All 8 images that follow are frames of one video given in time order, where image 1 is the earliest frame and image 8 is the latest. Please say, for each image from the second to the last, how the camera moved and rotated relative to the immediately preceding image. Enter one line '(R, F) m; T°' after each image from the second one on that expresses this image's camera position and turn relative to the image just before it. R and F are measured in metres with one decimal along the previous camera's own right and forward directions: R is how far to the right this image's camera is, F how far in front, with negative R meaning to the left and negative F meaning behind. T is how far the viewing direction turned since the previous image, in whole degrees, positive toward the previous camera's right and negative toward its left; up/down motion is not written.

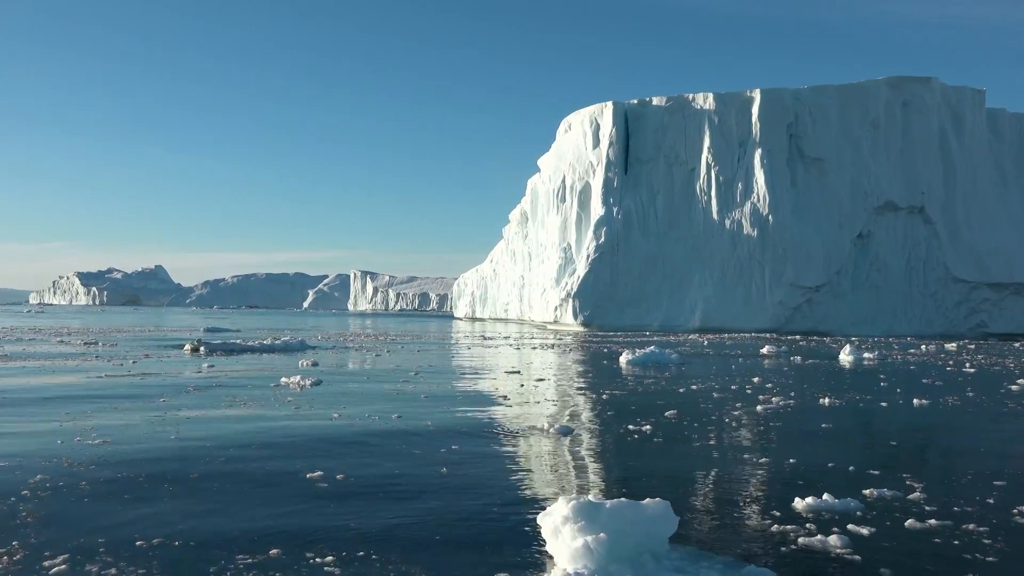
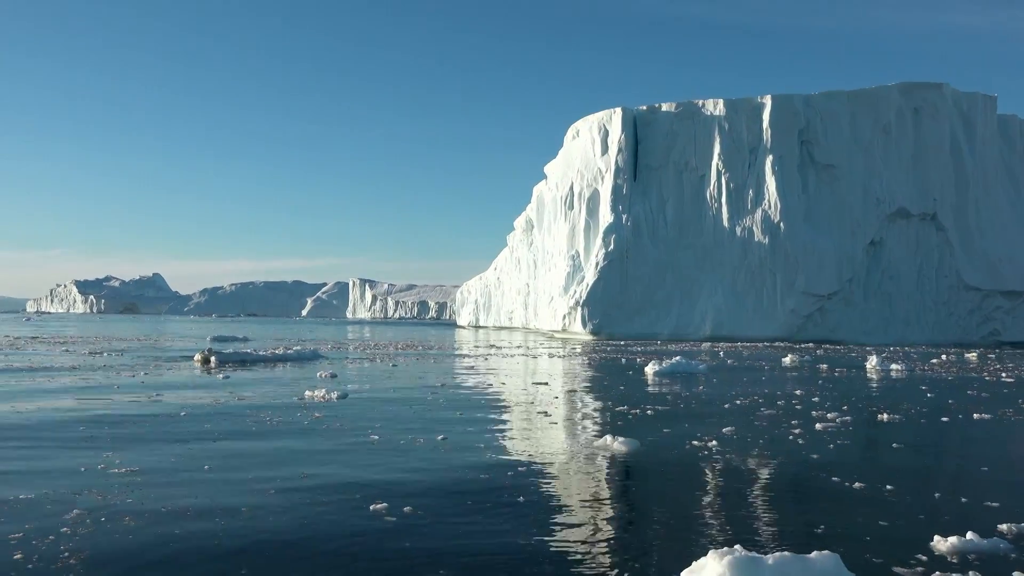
(-0.6, +0.6) m; 0°
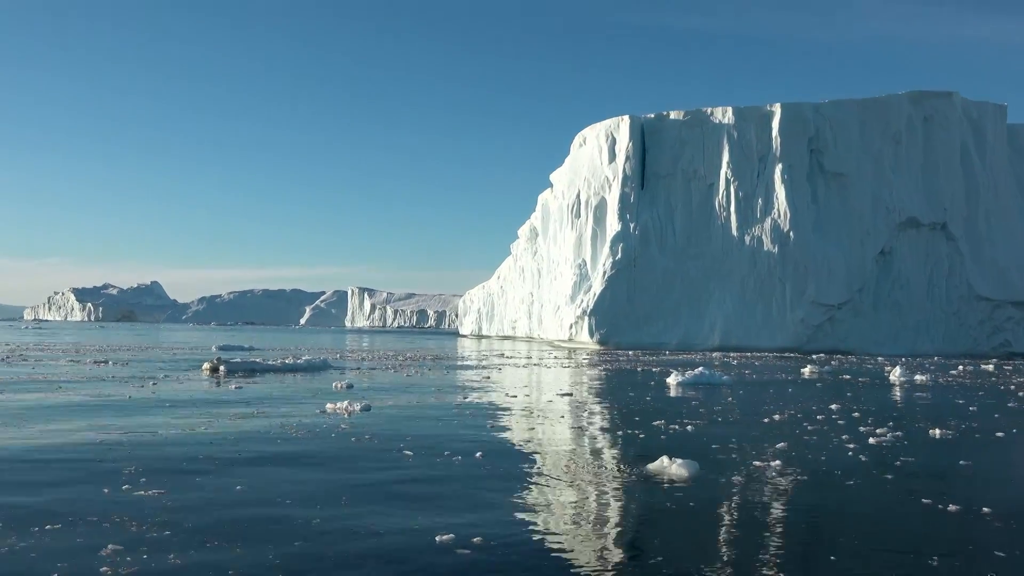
(-0.5, +0.5) m; 0°
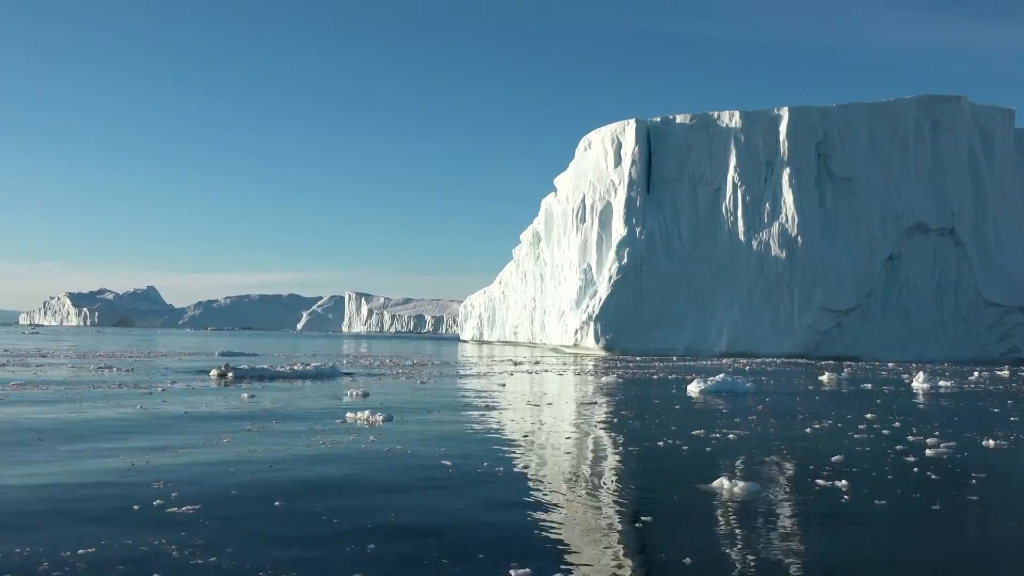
(-0.5, +0.5) m; 0°
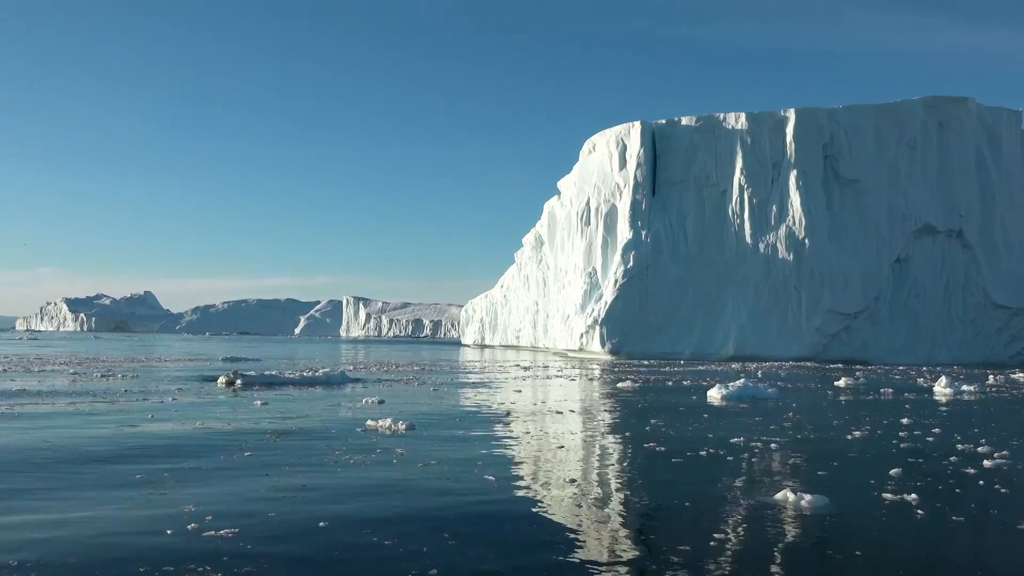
(-0.4, +0.4) m; 0°
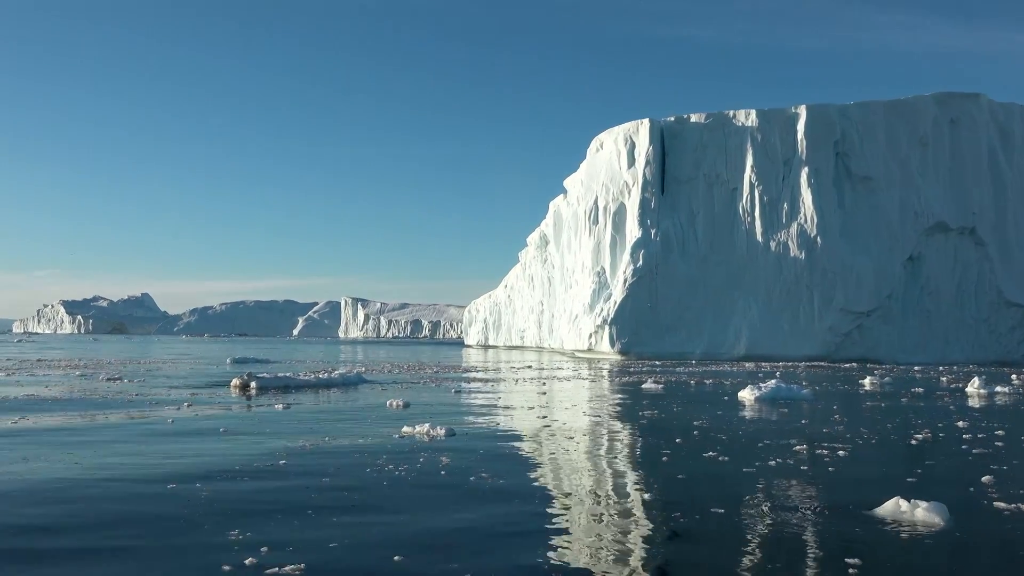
(-0.6, +0.6) m; 0°
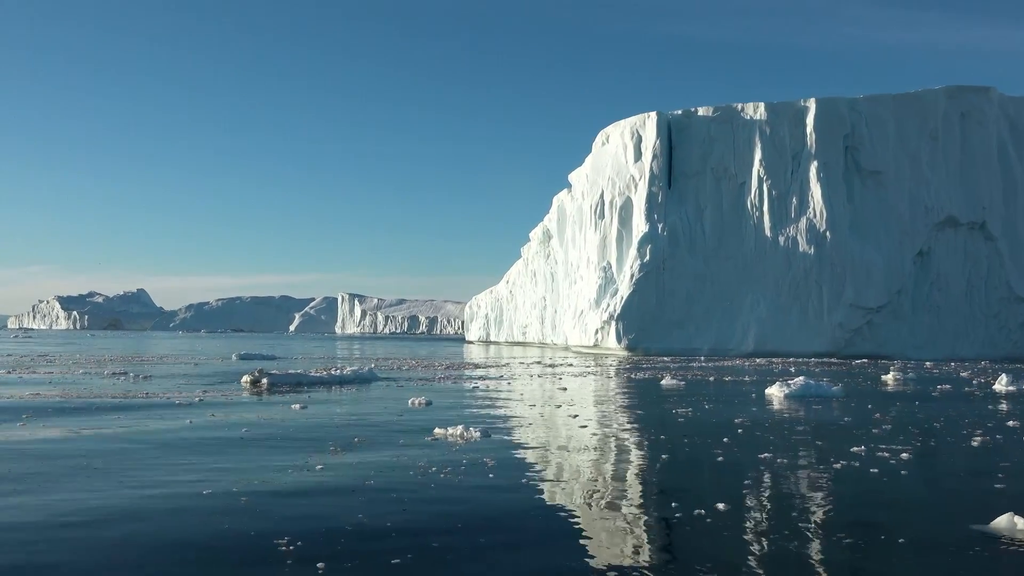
(-0.5, +0.6) m; 0°
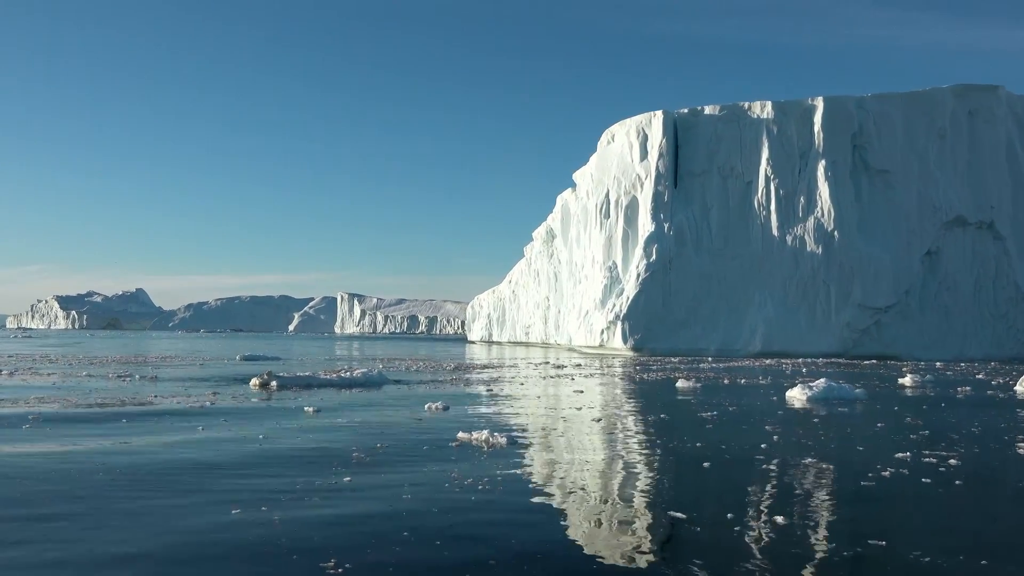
(-0.4, +0.4) m; 0°
